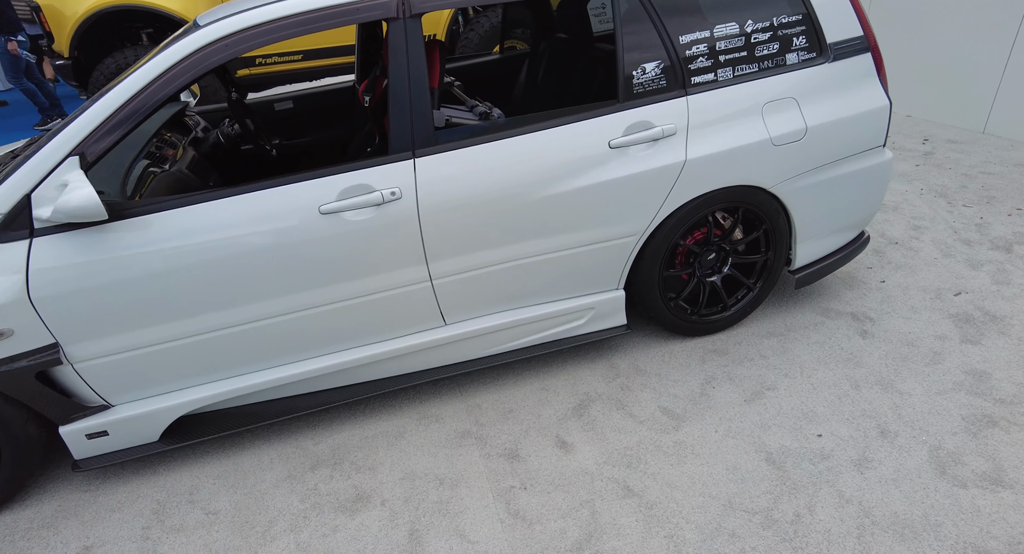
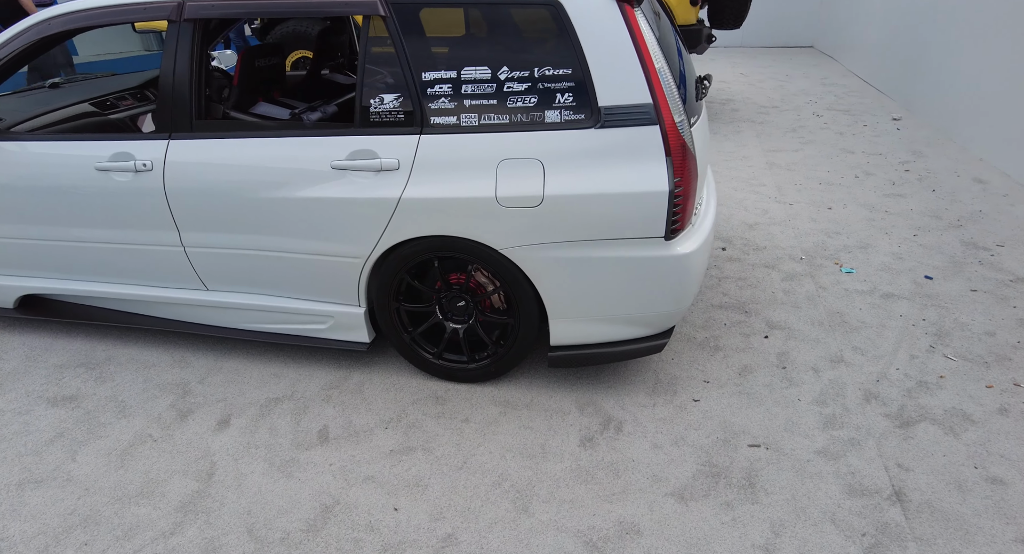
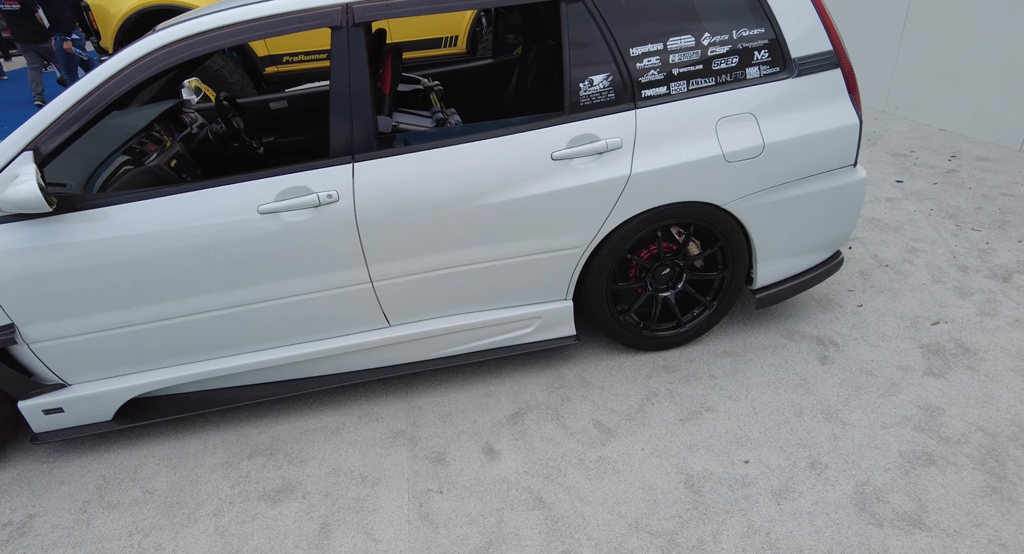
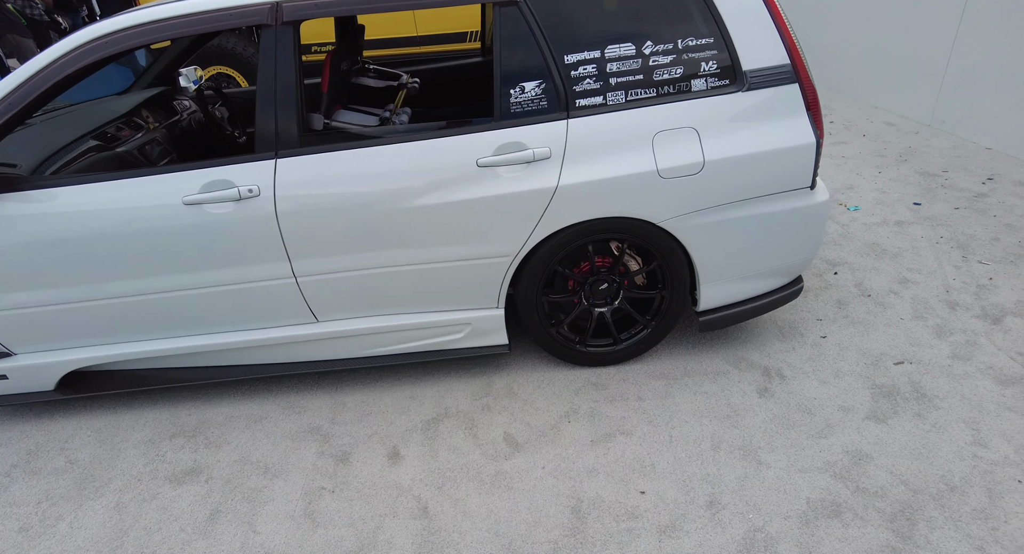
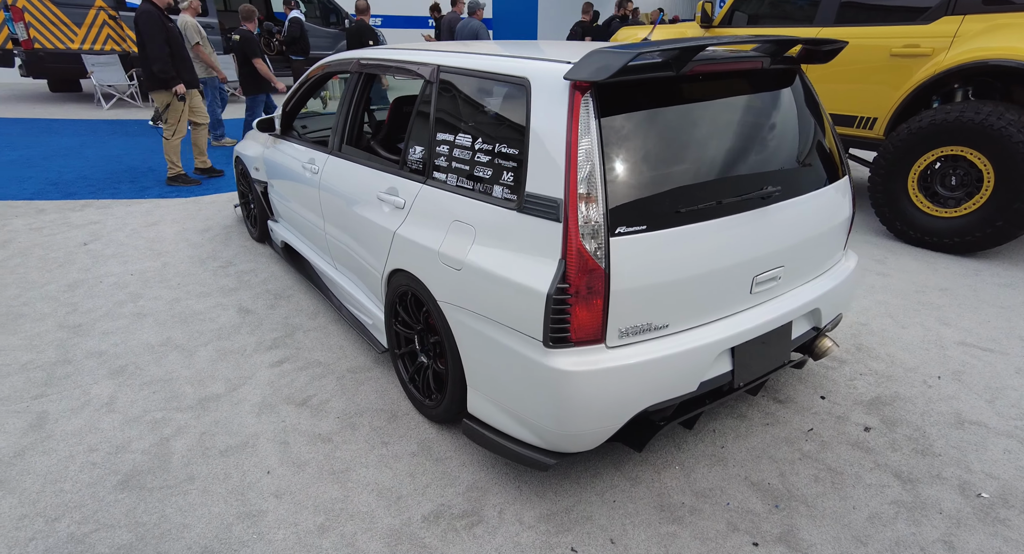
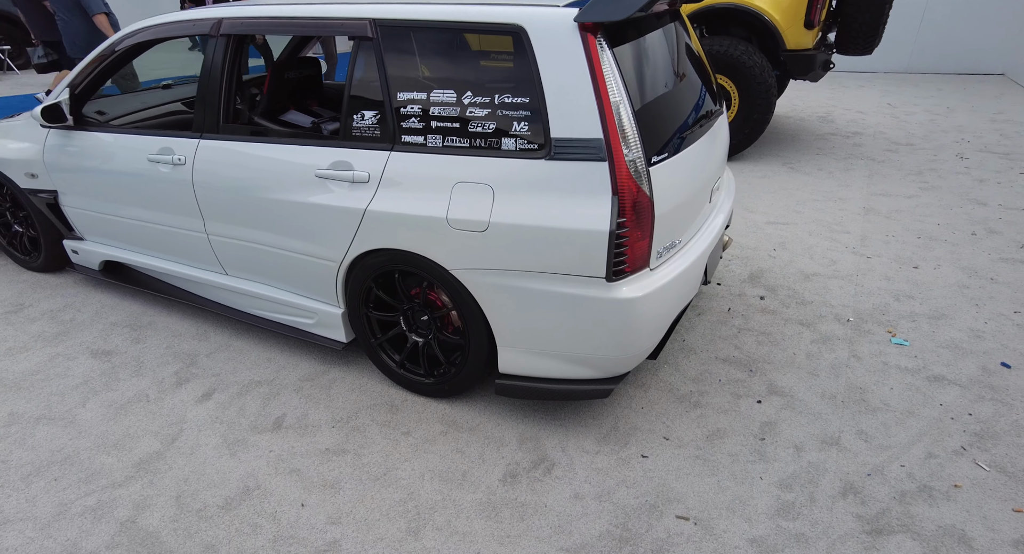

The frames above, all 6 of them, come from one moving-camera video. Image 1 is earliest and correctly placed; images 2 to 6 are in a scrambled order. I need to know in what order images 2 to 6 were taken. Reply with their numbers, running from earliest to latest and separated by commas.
3, 4, 2, 6, 5
